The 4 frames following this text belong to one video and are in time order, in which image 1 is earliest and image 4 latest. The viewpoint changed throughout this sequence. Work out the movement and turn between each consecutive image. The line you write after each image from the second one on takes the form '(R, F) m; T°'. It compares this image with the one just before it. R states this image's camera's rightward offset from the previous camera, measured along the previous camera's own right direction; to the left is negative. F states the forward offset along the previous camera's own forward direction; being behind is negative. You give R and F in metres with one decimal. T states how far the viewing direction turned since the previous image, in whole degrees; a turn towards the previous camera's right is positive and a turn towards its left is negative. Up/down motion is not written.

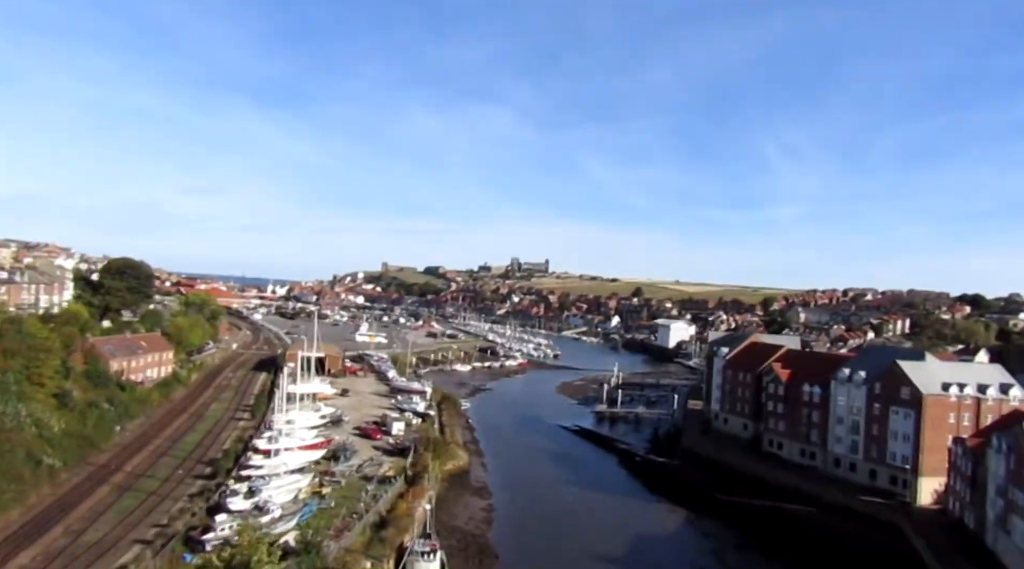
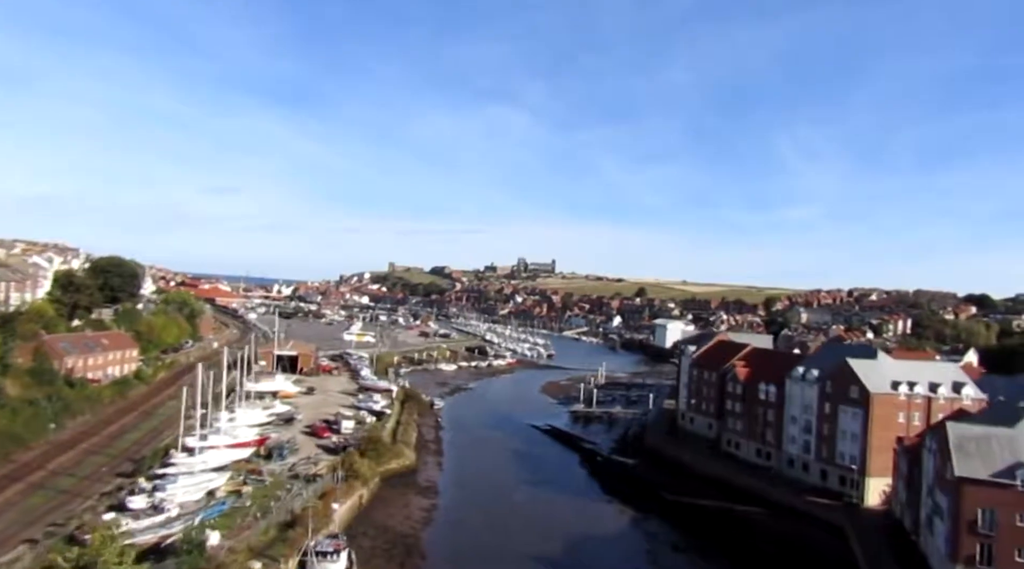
(+2.6, +0.5) m; 0°
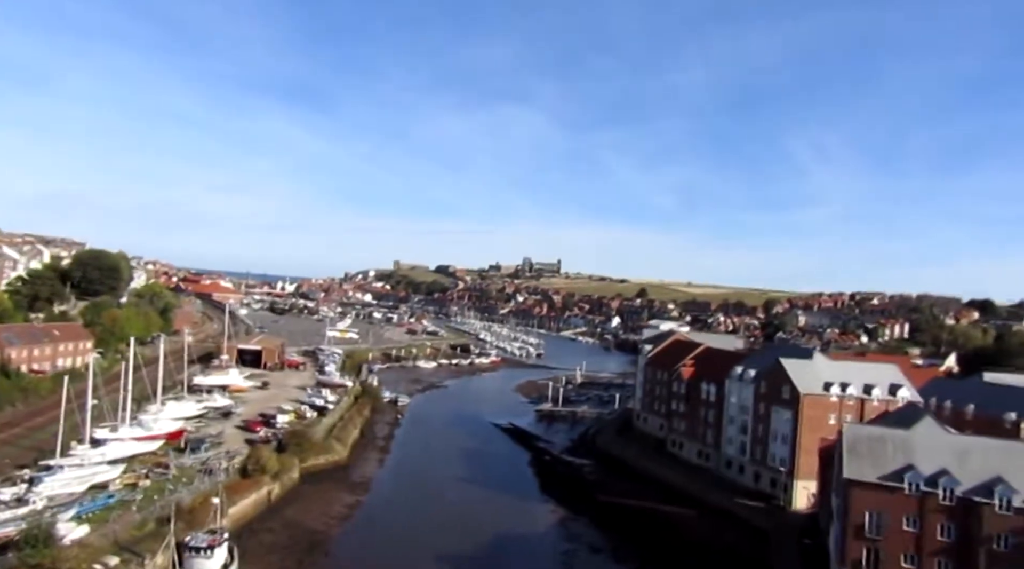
(+3.1, +0.5) m; 0°
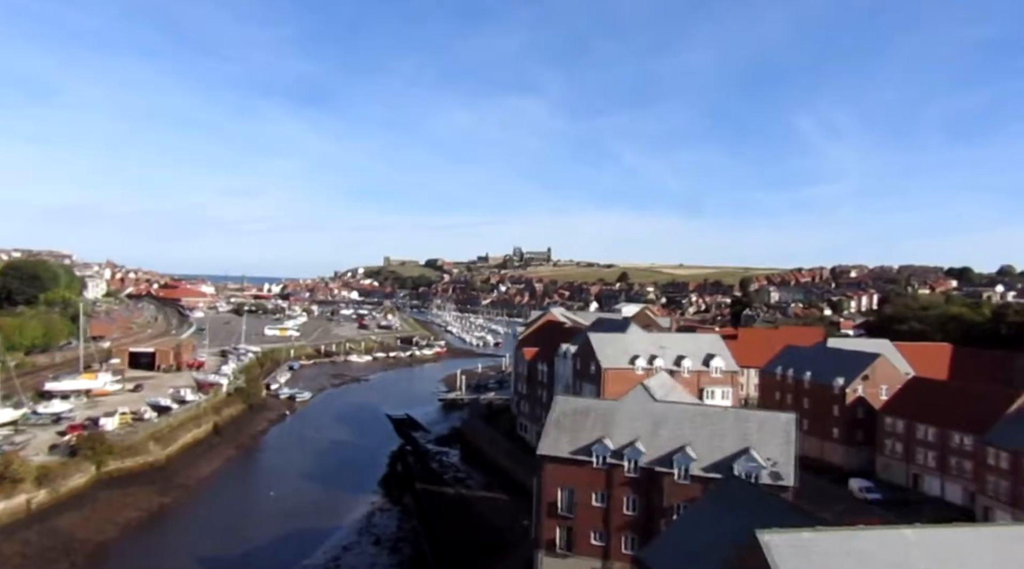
(+7.5, +1.0) m; +1°
